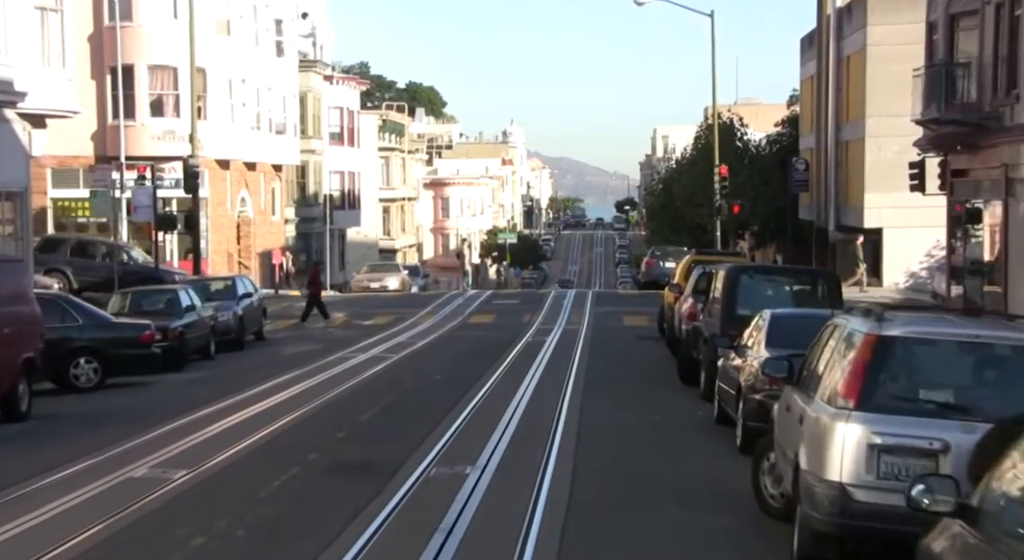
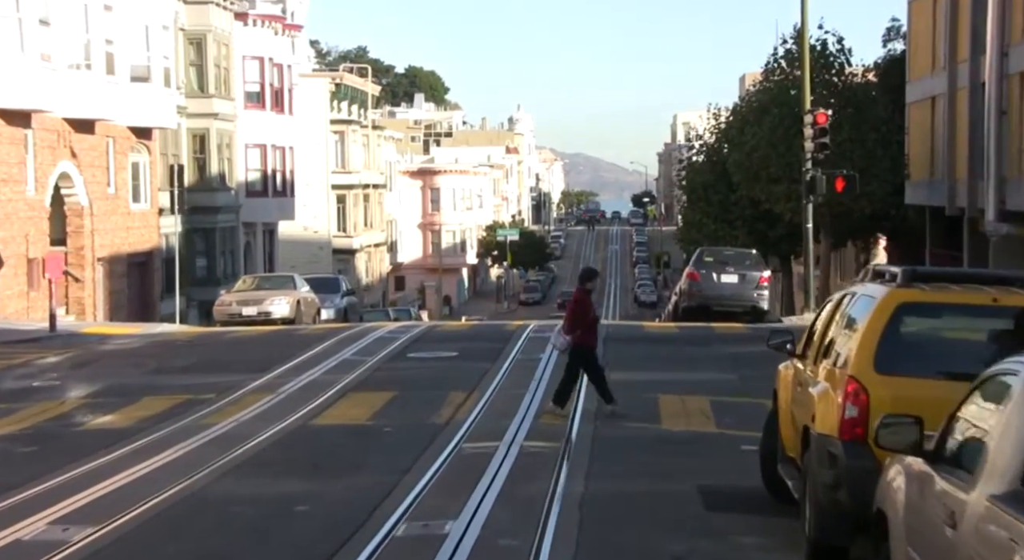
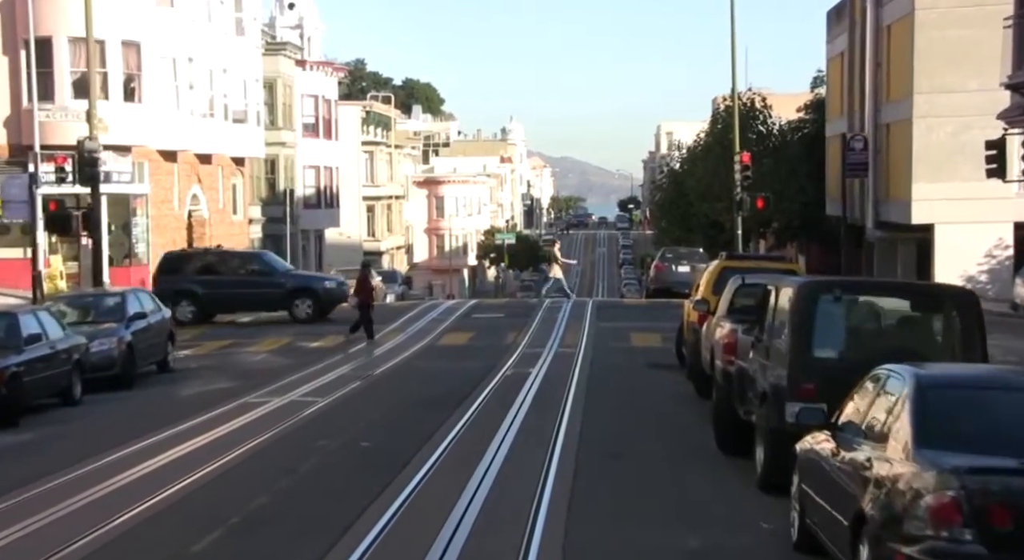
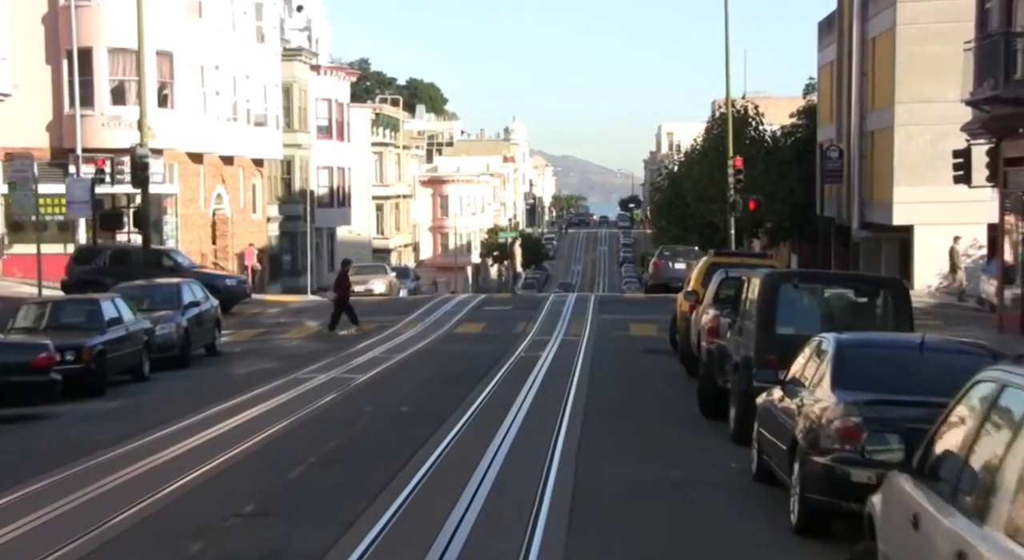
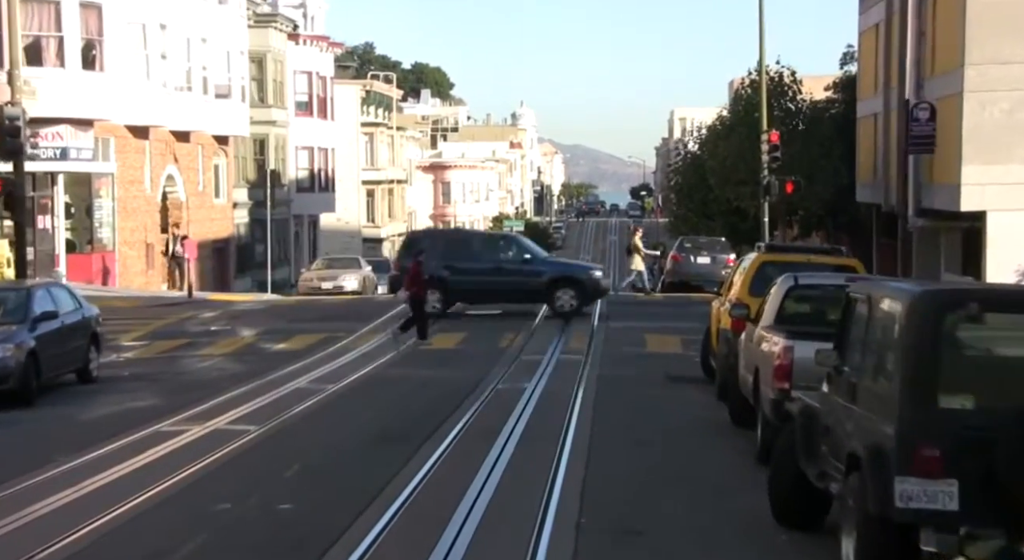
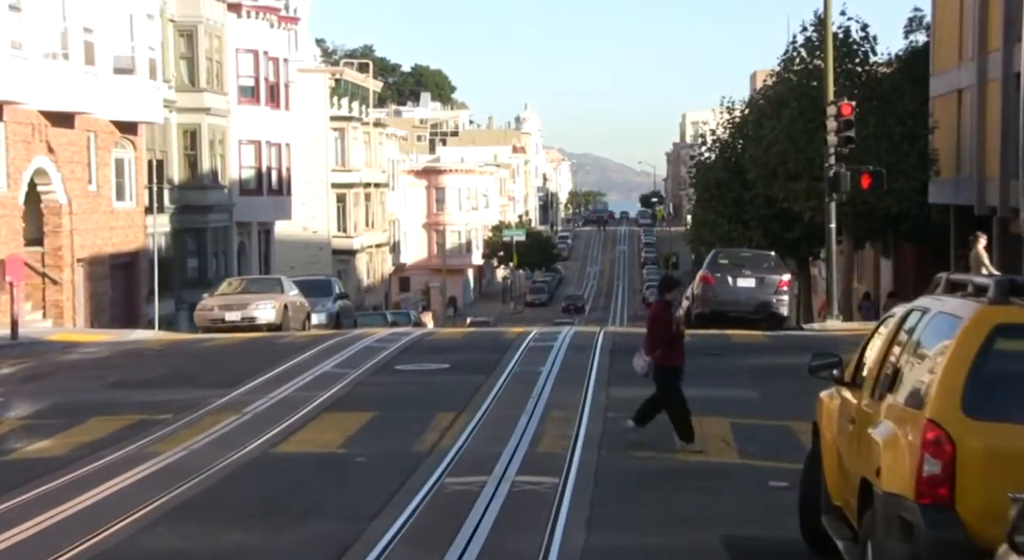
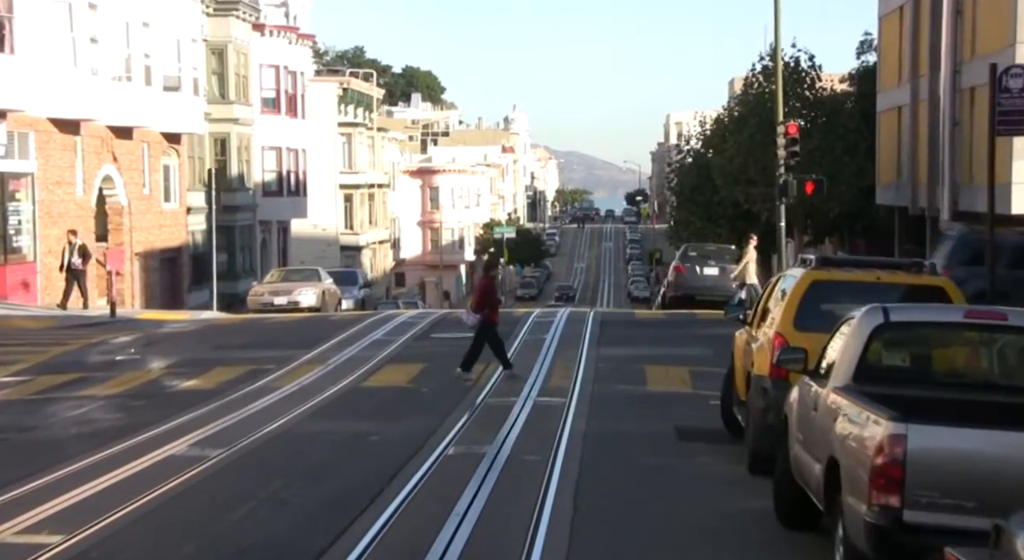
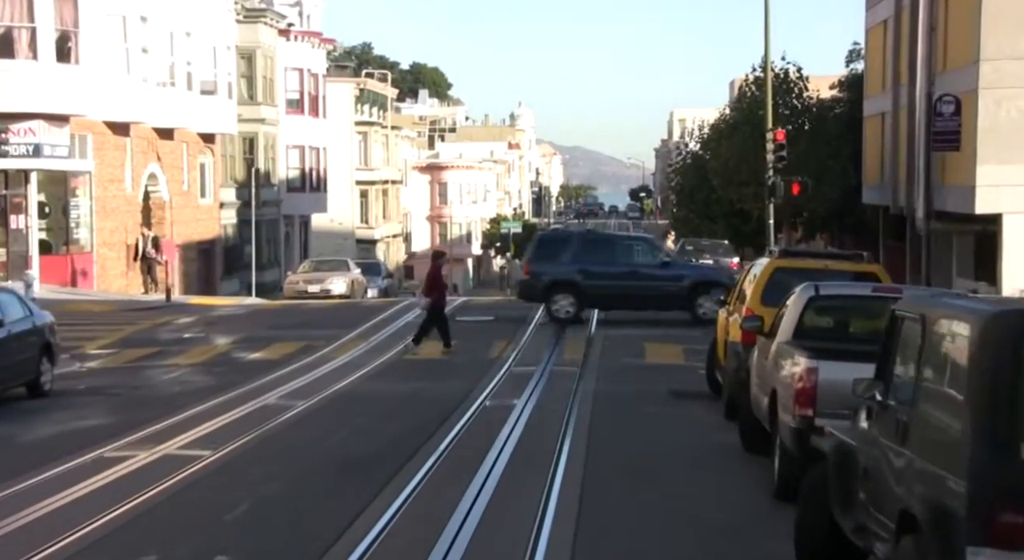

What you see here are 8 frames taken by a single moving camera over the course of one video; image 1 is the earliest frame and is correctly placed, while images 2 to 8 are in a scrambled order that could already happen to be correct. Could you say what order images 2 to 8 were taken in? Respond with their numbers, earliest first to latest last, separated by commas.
4, 3, 5, 8, 7, 2, 6
